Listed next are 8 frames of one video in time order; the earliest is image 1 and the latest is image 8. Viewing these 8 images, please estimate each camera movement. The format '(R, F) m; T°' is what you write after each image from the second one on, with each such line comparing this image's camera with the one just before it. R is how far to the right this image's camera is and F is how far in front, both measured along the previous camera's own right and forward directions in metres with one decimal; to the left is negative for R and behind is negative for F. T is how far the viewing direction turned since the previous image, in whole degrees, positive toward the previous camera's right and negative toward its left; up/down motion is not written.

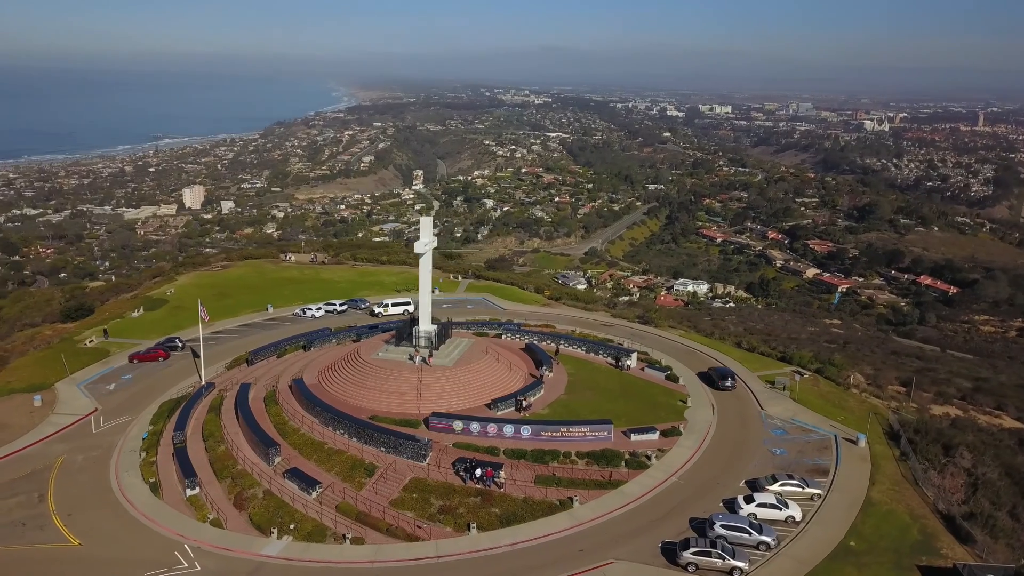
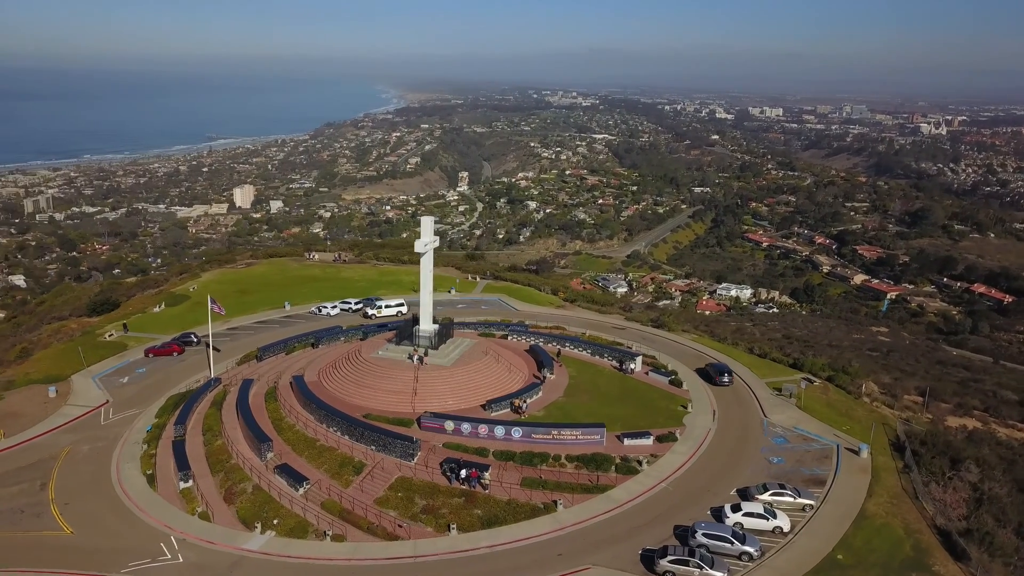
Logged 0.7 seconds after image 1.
(+1.9, +0.2) m; -3°
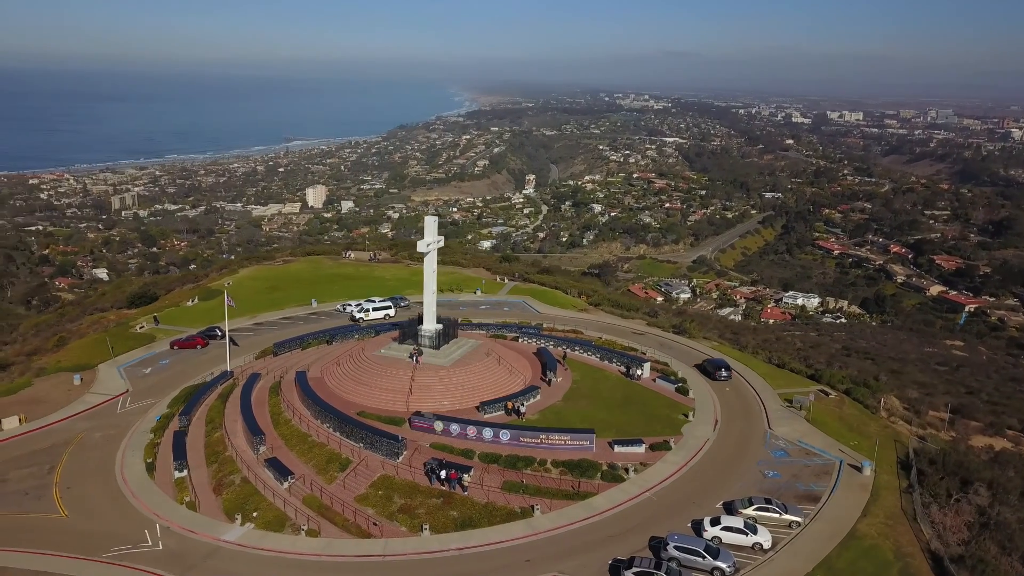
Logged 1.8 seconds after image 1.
(+2.7, +0.4) m; -5°
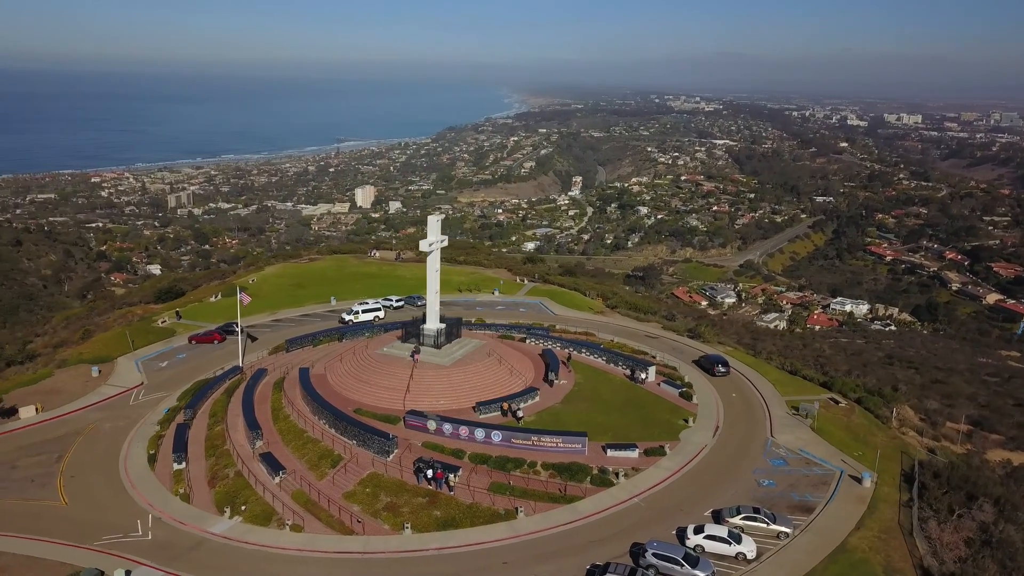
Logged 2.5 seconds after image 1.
(+1.8, +0.2) m; -3°
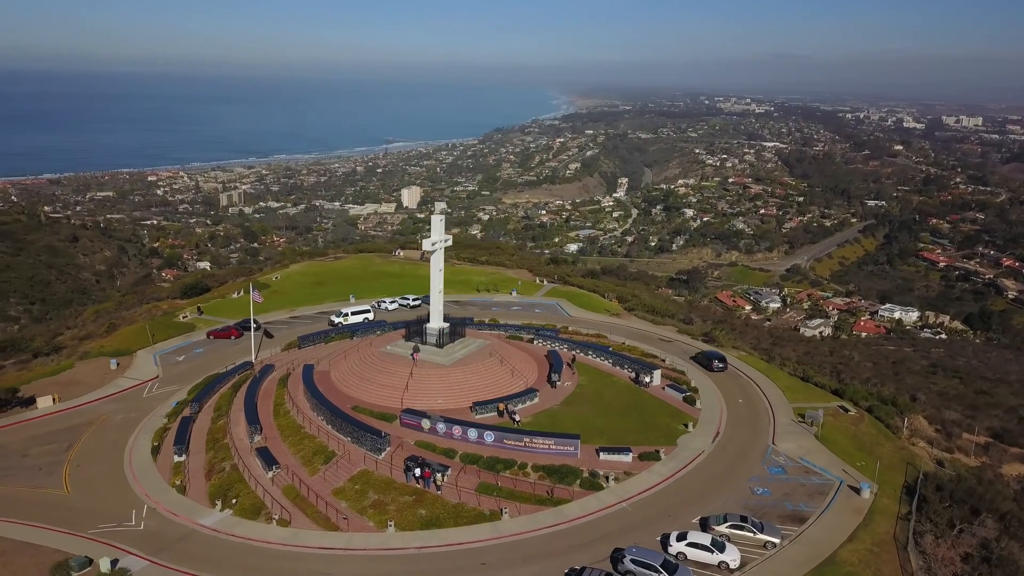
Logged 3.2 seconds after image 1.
(+1.8, +0.2) m; -3°
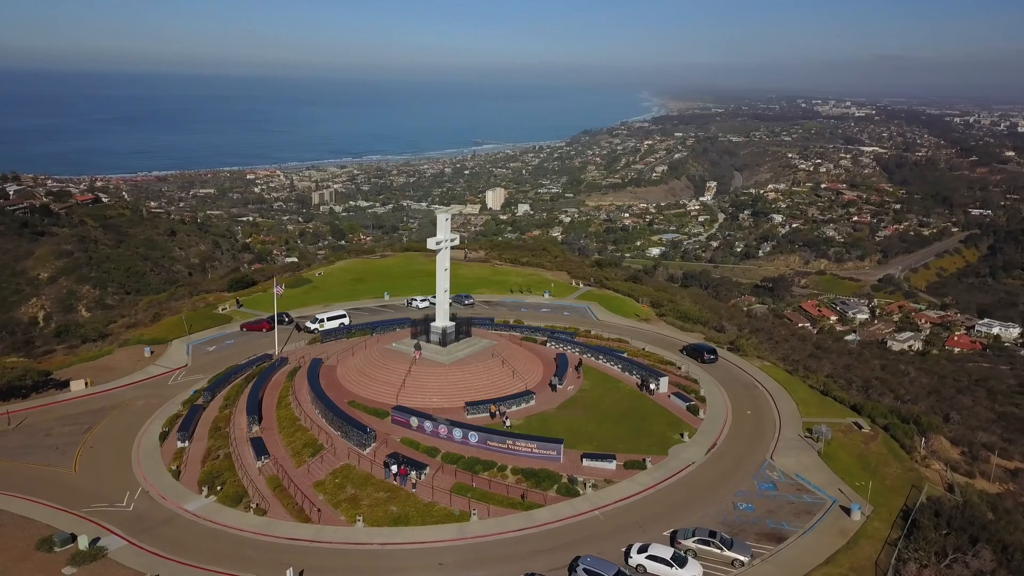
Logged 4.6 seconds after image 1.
(+3.3, +0.4) m; -6°
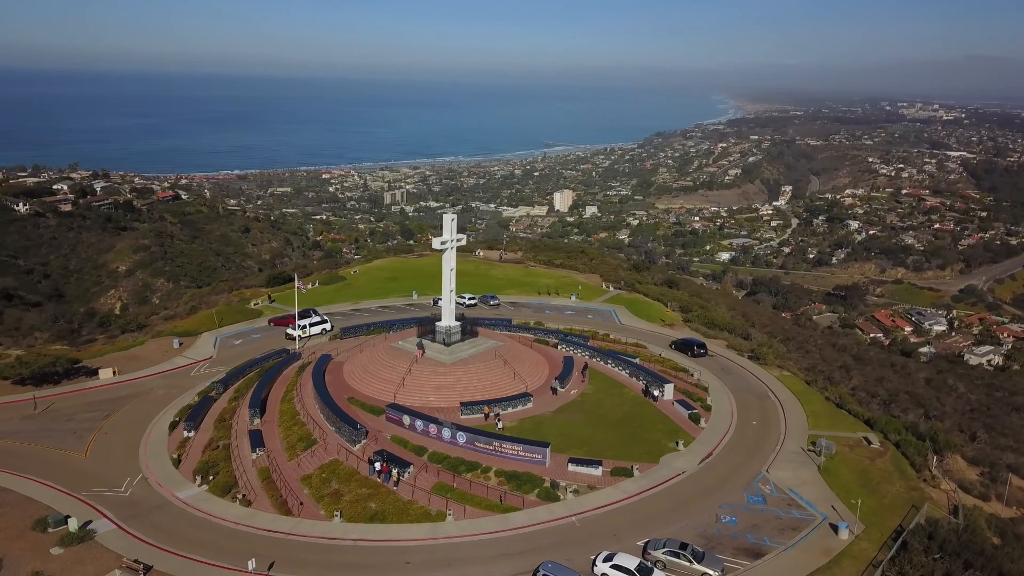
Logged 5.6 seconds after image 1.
(+2.7, +0.3) m; -5°
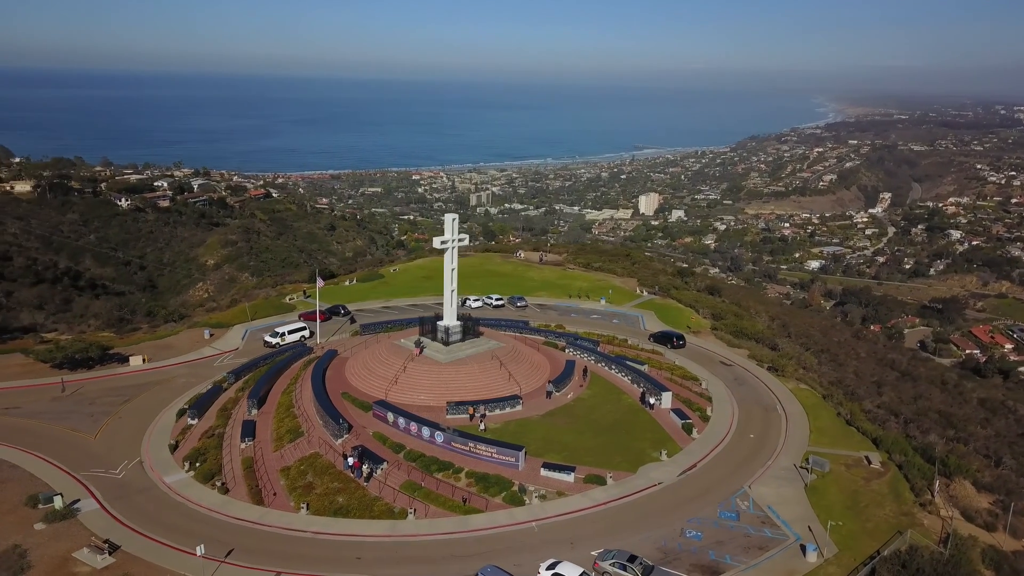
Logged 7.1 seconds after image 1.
(+3.6, +0.4) m; -6°
